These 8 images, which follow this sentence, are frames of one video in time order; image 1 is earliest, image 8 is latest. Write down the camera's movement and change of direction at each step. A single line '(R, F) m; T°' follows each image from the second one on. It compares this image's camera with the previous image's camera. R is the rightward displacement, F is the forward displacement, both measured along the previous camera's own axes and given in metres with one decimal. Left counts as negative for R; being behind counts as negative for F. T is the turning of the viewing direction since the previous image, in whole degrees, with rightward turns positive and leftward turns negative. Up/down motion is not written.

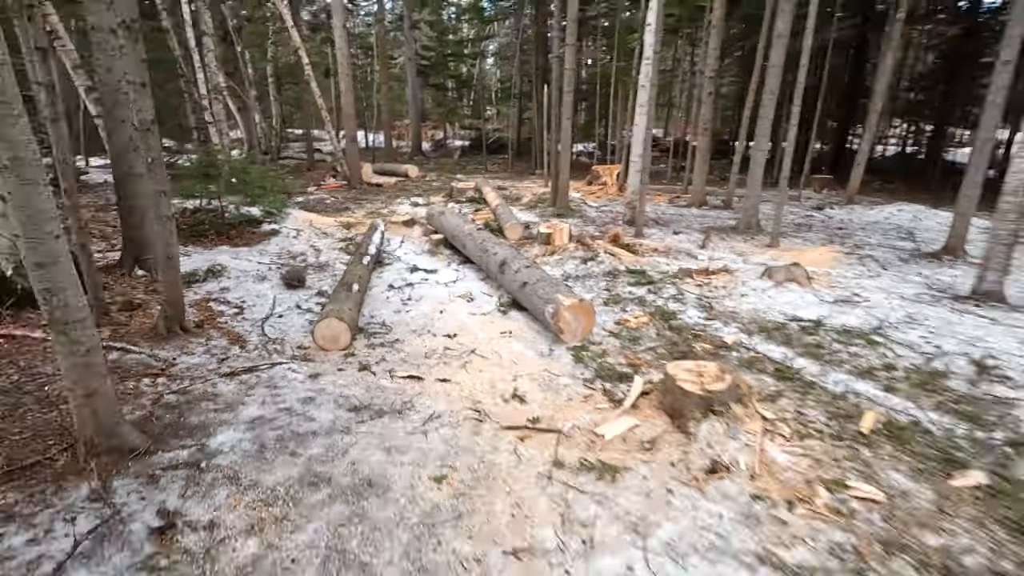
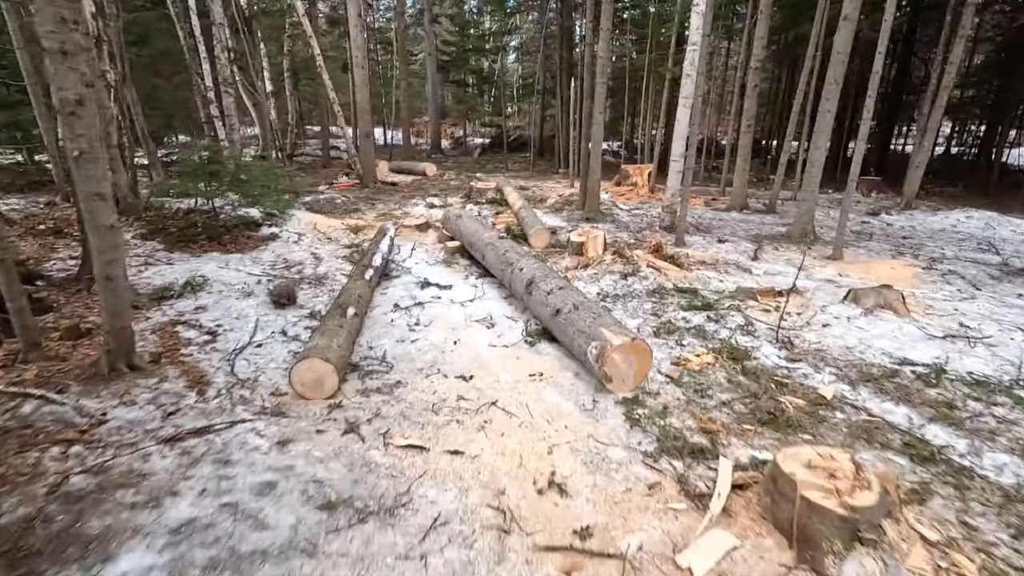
(-0.1, +1.1) m; -2°
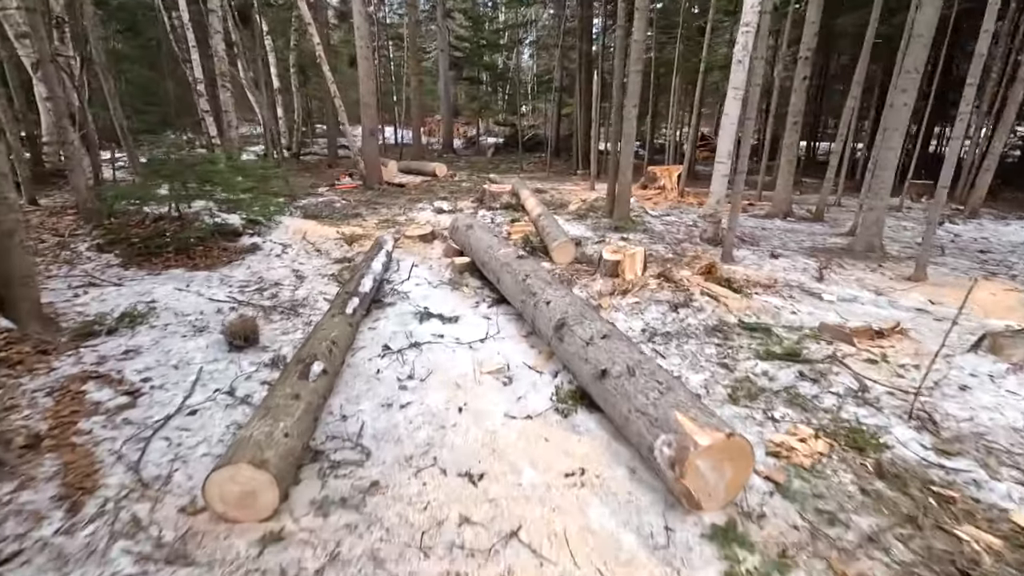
(-0.1, +1.3) m; -1°
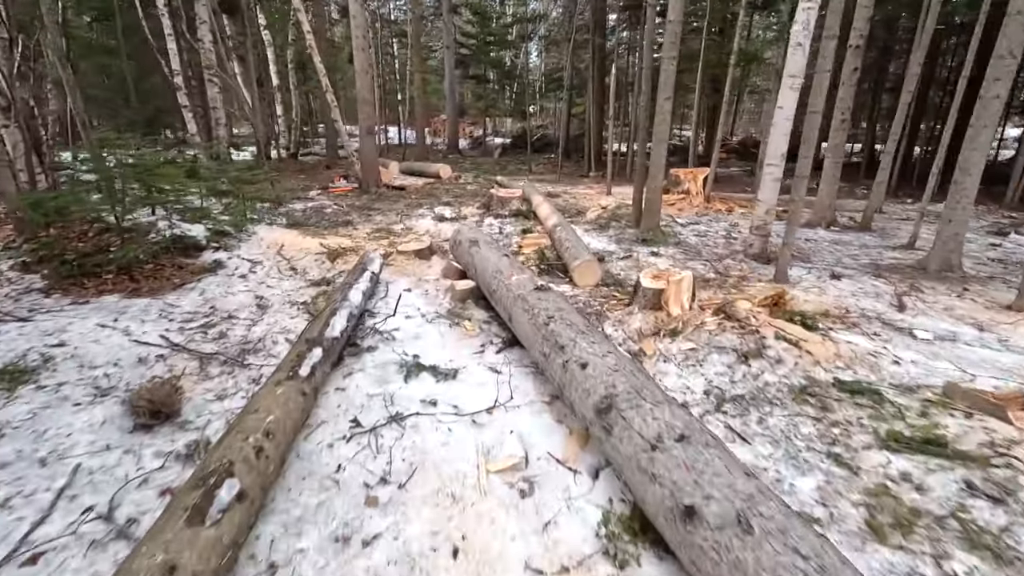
(-0.1, +1.2) m; -1°
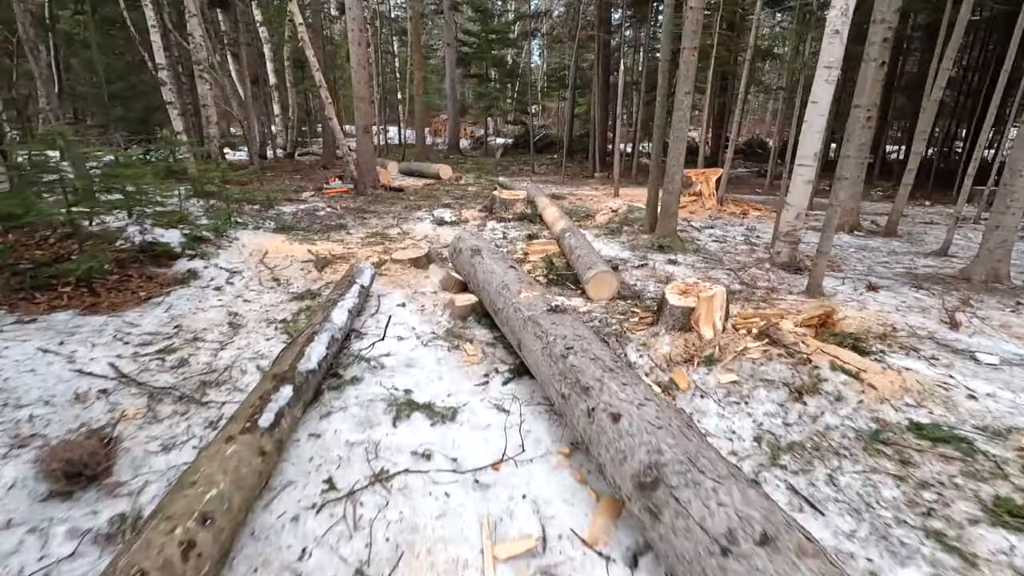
(-0.1, +0.6) m; 0°
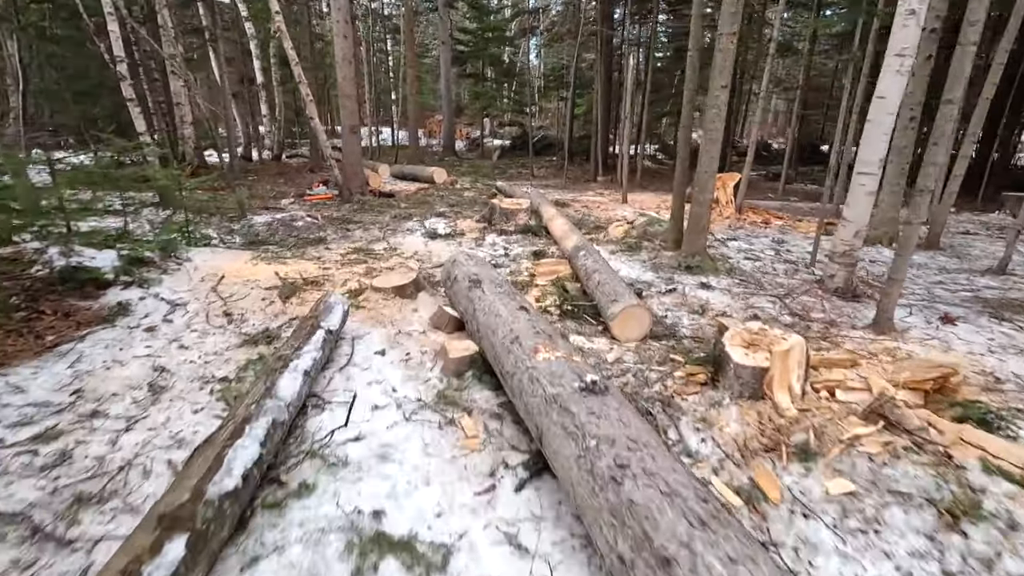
(-0.1, +1.1) m; 0°
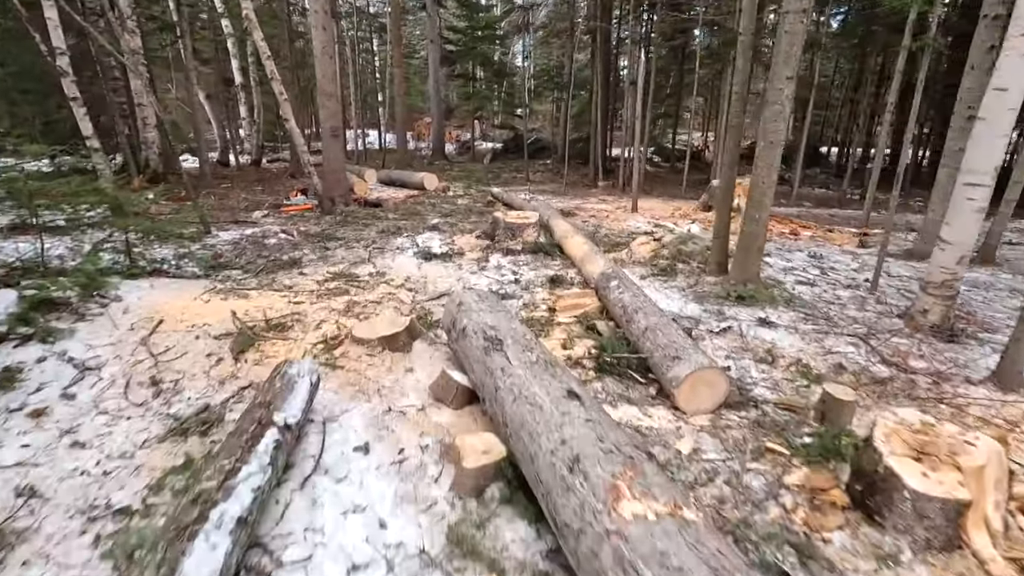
(-0.2, +1.1) m; +1°
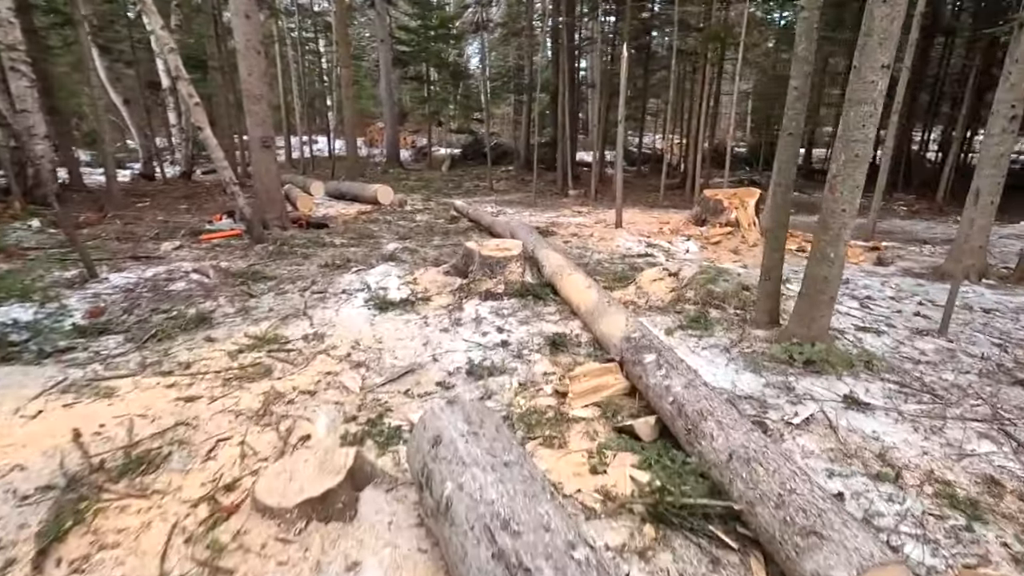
(-0.2, +1.5) m; +4°
